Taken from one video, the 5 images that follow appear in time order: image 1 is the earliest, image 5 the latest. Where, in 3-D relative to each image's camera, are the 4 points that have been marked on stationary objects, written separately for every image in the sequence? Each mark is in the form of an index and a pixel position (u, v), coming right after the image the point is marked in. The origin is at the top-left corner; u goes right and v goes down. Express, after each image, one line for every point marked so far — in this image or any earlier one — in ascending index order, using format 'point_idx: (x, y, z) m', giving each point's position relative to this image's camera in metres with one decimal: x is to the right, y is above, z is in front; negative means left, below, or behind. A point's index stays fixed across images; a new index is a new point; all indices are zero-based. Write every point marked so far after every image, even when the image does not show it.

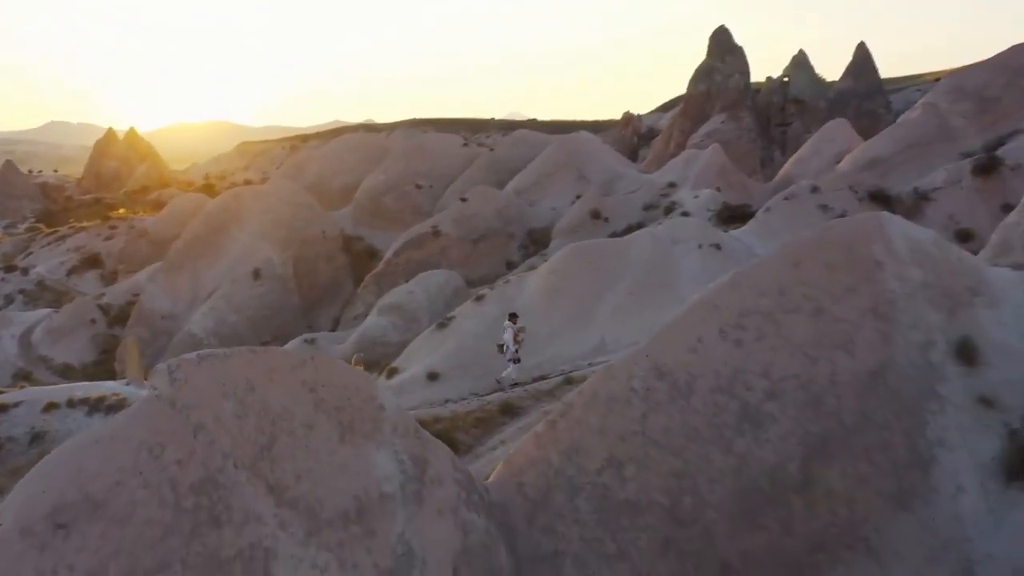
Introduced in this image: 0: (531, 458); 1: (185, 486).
0: (+0.1, -1.0, +7.0) m
1: (-1.6, -1.0, +5.7) m
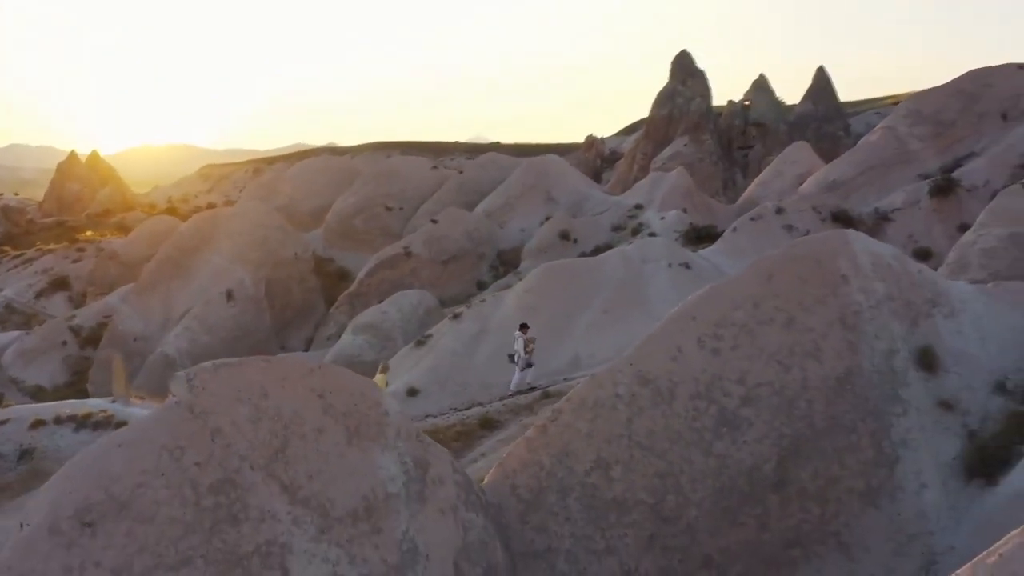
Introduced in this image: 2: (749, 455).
0: (+0.1, -1.1, +7.4) m
1: (-1.6, -1.0, +6.1) m
2: (+1.5, -1.0, +7.3) m
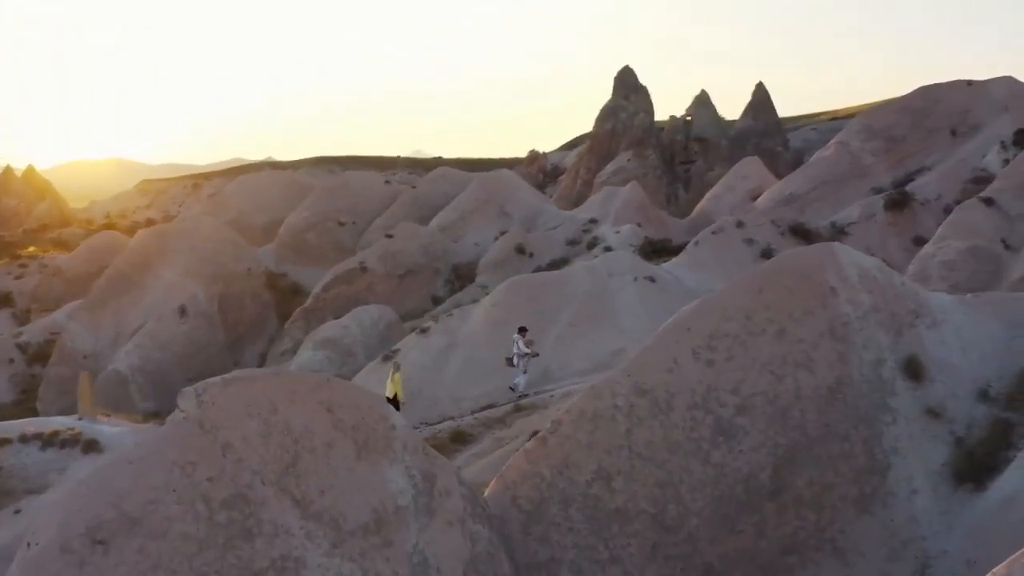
0: (+0.1, -1.2, +7.5) m
1: (-1.5, -1.1, +6.1) m
2: (+1.5, -1.1, +7.5) m
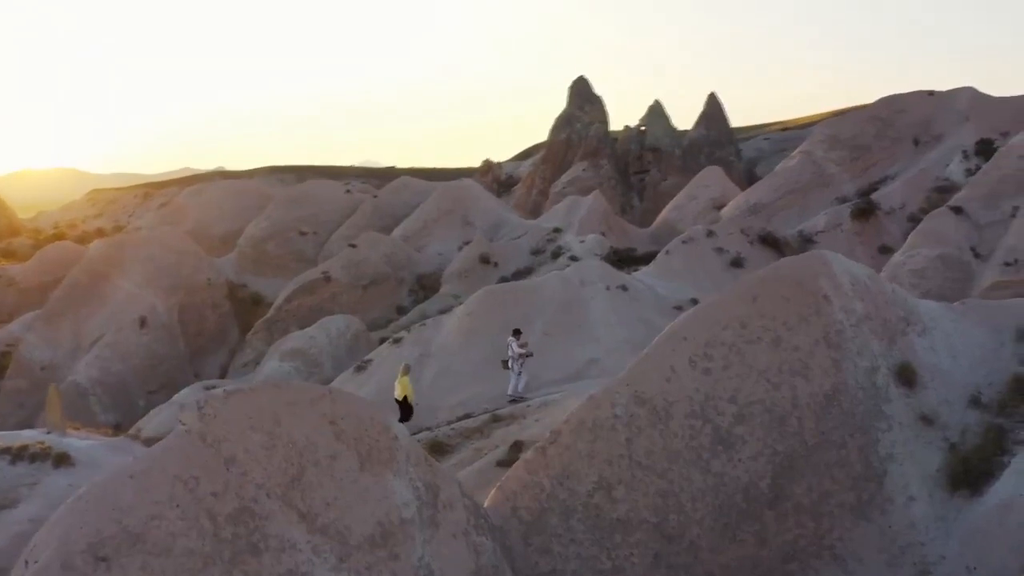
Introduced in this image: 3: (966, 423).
0: (+0.1, -1.2, +7.4) m
1: (-1.5, -1.2, +5.9) m
2: (+1.5, -1.2, +7.5) m
3: (+3.1, -0.9, +7.9) m
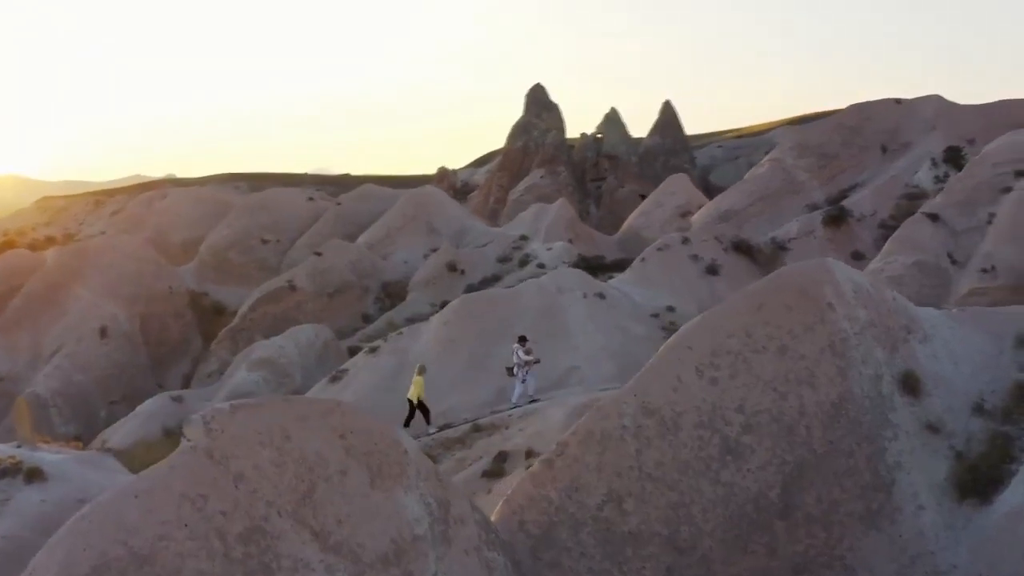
0: (+0.1, -1.3, +7.3) m
1: (-1.4, -1.2, +5.7) m
2: (+1.5, -1.2, +7.4) m
3: (+3.1, -1.0, +7.9) m
